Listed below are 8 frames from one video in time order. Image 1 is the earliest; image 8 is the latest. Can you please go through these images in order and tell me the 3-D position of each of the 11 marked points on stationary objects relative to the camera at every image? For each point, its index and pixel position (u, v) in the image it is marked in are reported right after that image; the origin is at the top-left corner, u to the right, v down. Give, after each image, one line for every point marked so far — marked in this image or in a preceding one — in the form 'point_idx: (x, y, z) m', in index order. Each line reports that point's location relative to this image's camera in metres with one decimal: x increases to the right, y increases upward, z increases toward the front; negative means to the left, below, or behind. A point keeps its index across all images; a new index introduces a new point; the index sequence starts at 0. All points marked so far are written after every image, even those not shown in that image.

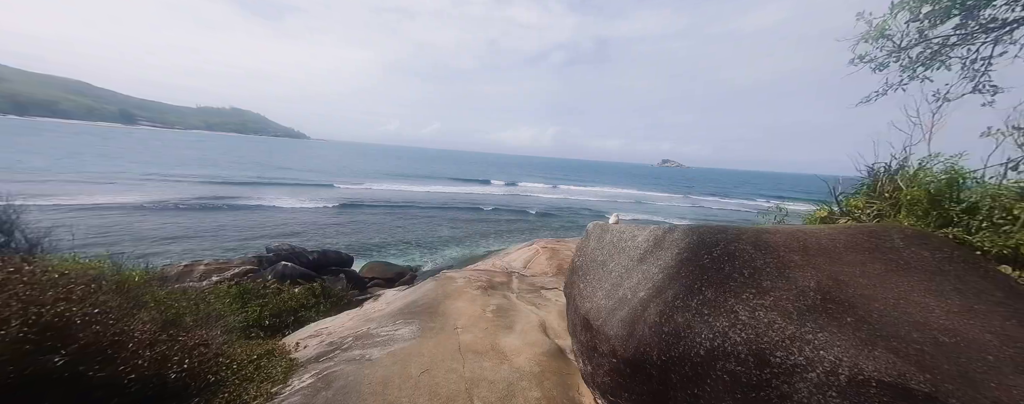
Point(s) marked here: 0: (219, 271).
0: (-8.4, -2.0, +9.8) m
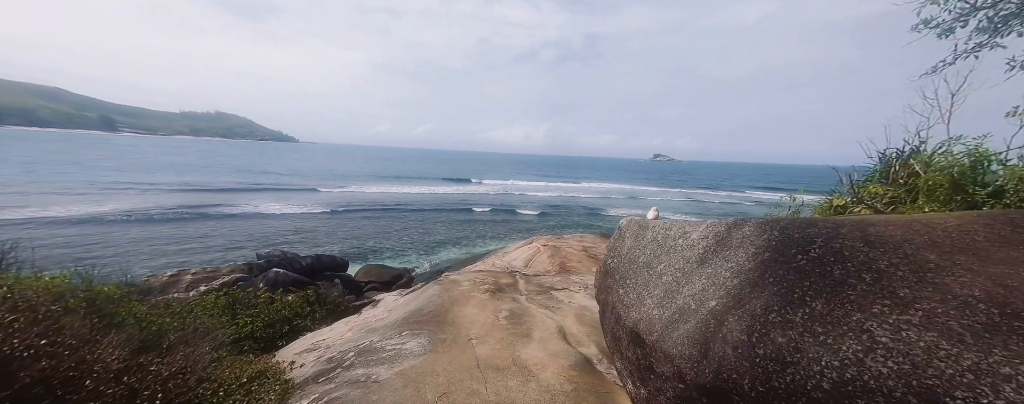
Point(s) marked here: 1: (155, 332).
0: (-8.3, -2.1, +9.3) m
1: (-4.2, -1.5, +4.0) m
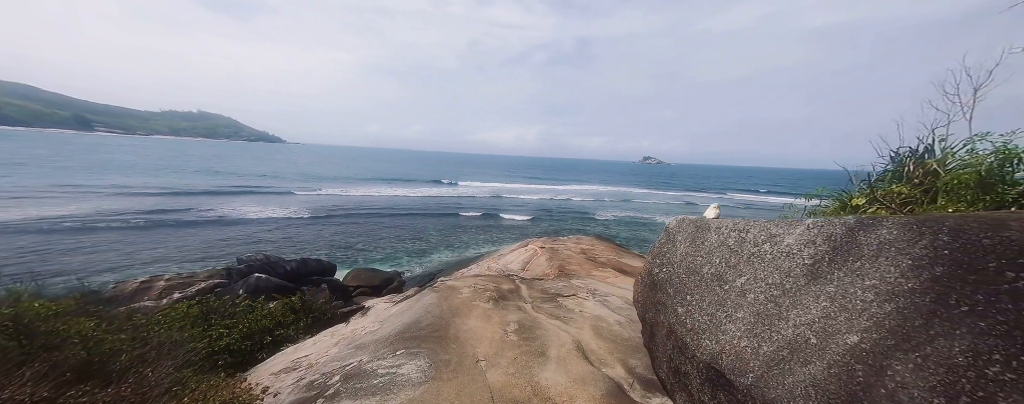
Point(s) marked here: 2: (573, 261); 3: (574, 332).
0: (-8.3, -2.1, +8.6) m
1: (-4.1, -1.5, +3.4) m
2: (+2.0, -1.9, +11.4) m
3: (+0.7, -1.6, +4.1) m
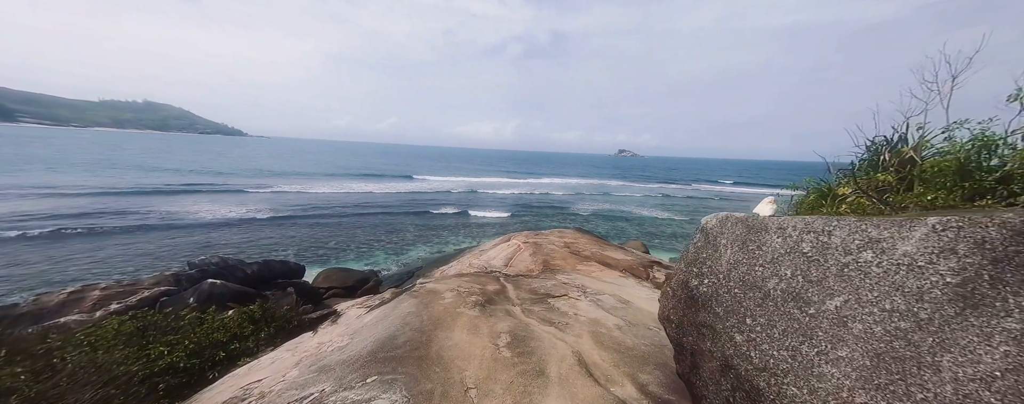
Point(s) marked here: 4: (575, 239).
0: (-8.7, -2.1, +7.6) m
1: (-4.1, -1.5, +2.7) m
2: (+1.4, -1.7, +11.0) m
3: (+0.6, -1.5, +3.7) m
4: (+2.5, -1.5, +13.6) m
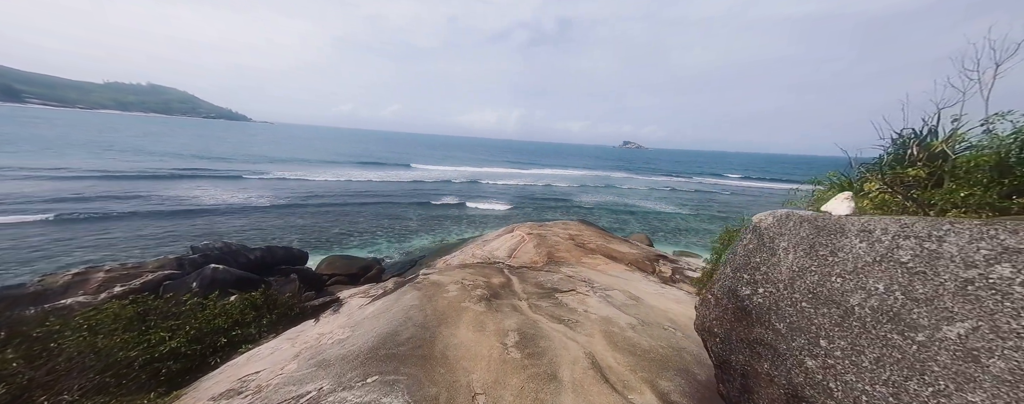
0: (-8.5, -1.7, +7.5) m
1: (-4.0, -1.4, +2.5) m
2: (+1.6, -1.4, +10.8) m
3: (+0.7, -1.4, +3.5) m
4: (+2.7, -1.1, +13.4) m
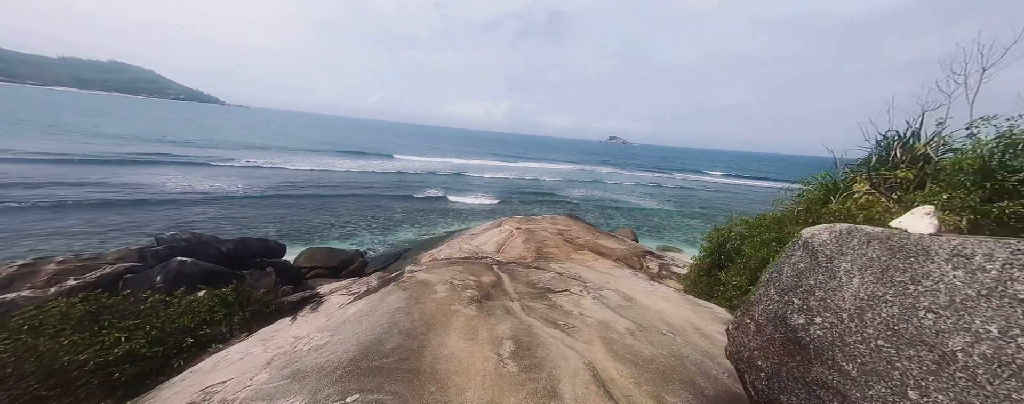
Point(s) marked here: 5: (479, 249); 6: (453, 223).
0: (-8.8, -1.4, +6.9) m
1: (-4.0, -1.3, +2.1) m
2: (+1.2, -1.3, +10.6) m
3: (+0.7, -1.4, +3.3) m
4: (+2.2, -0.9, +13.2) m
5: (-1.0, -1.5, +10.9) m
6: (-3.0, -1.1, +17.8) m
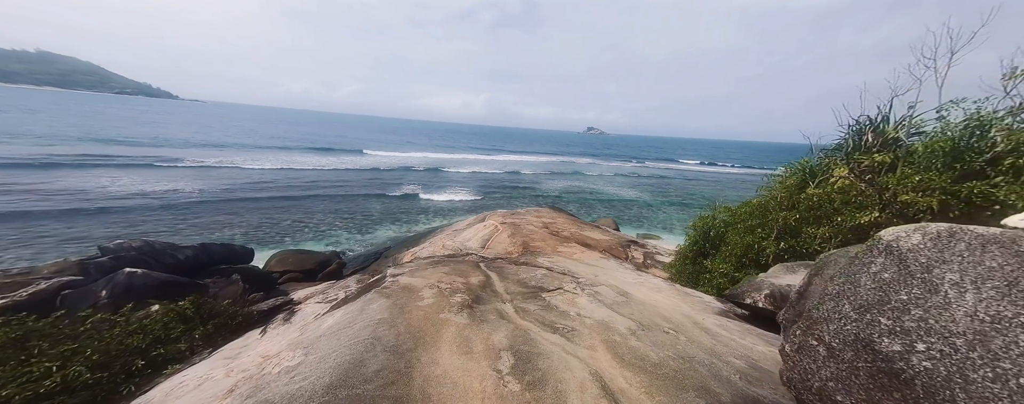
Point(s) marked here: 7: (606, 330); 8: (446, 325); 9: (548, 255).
0: (-9.0, -1.6, +6.1) m
1: (-4.0, -1.4, +1.6) m
2: (+0.7, -1.0, +10.3) m
3: (+0.7, -1.4, +3.0) m
4: (+1.6, -0.6, +13.0) m
5: (-1.5, -1.3, +10.6) m
6: (-3.9, -0.8, +17.3) m
7: (+1.0, -1.4, +3.6) m
8: (-0.7, -1.2, +3.4) m
9: (+1.0, -1.4, +8.8) m
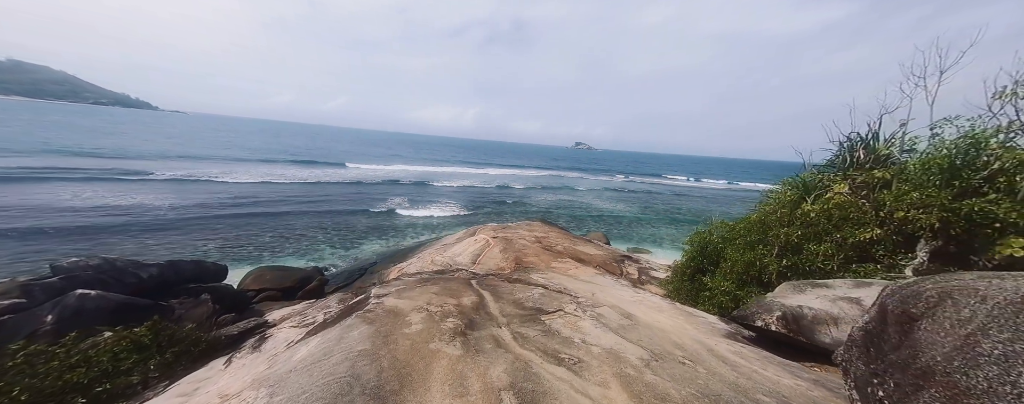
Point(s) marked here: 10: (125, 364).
0: (-9.0, -1.8, +5.4) m
1: (-3.9, -1.4, +1.0) m
2: (+0.5, -1.5, +10.0) m
3: (+0.7, -1.5, +2.6) m
4: (+1.3, -1.1, +12.7) m
5: (-1.7, -1.8, +10.1) m
6: (-4.3, -1.5, +16.7) m
7: (+1.0, -1.5, +3.2) m
8: (-0.7, -1.3, +3.0) m
9: (+0.8, -1.8, +8.4) m
10: (-5.1, -2.2, +4.6) m
